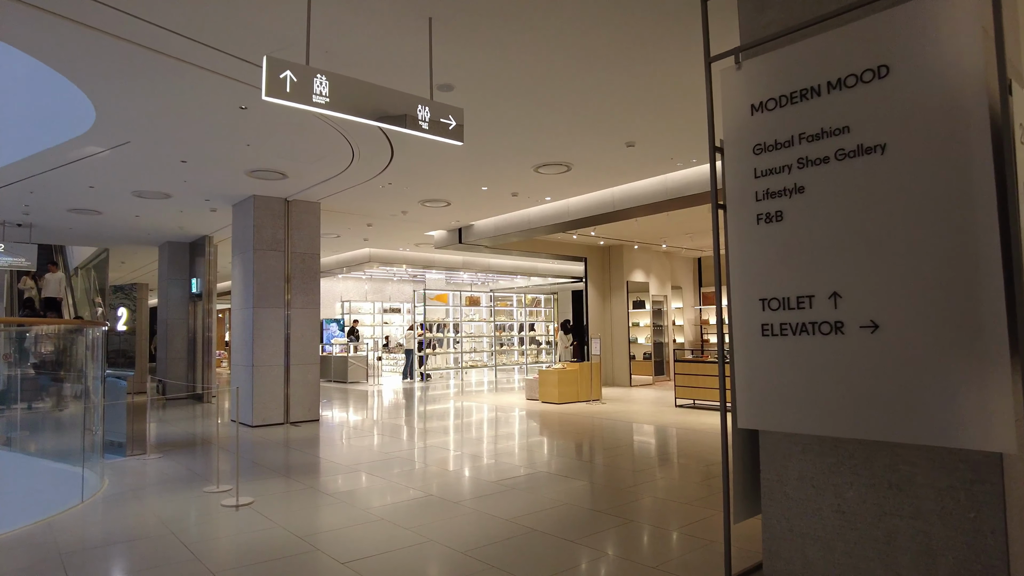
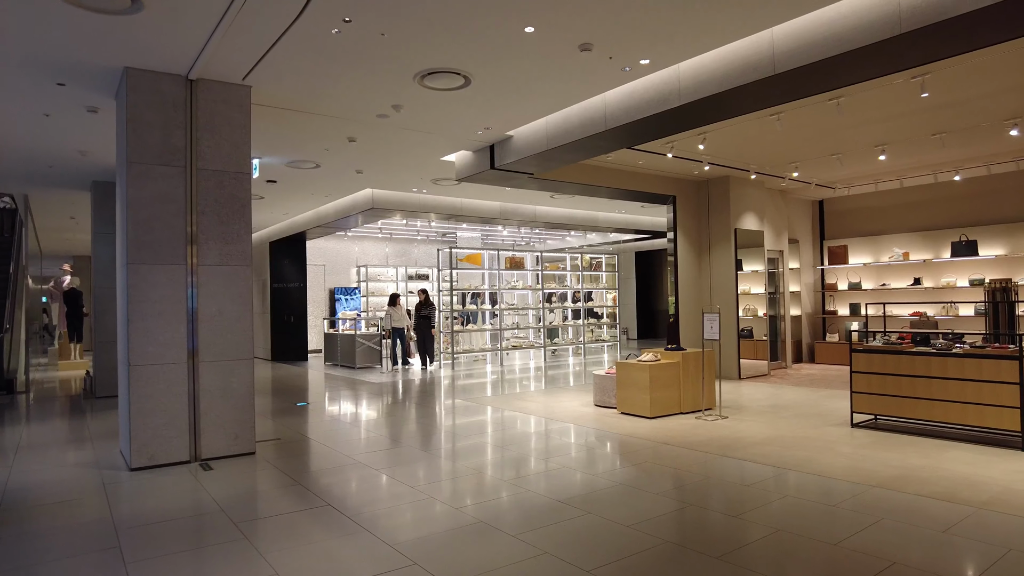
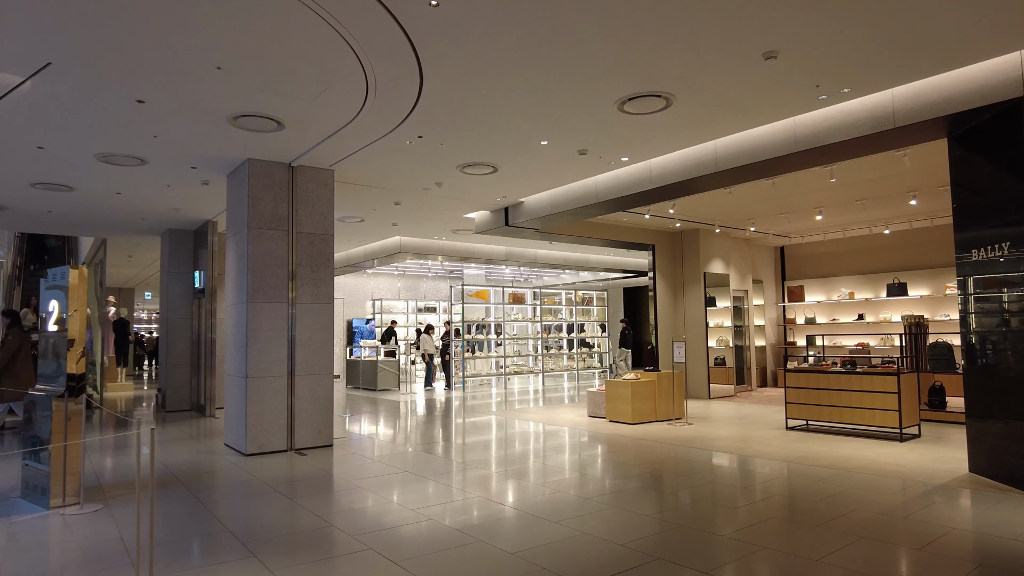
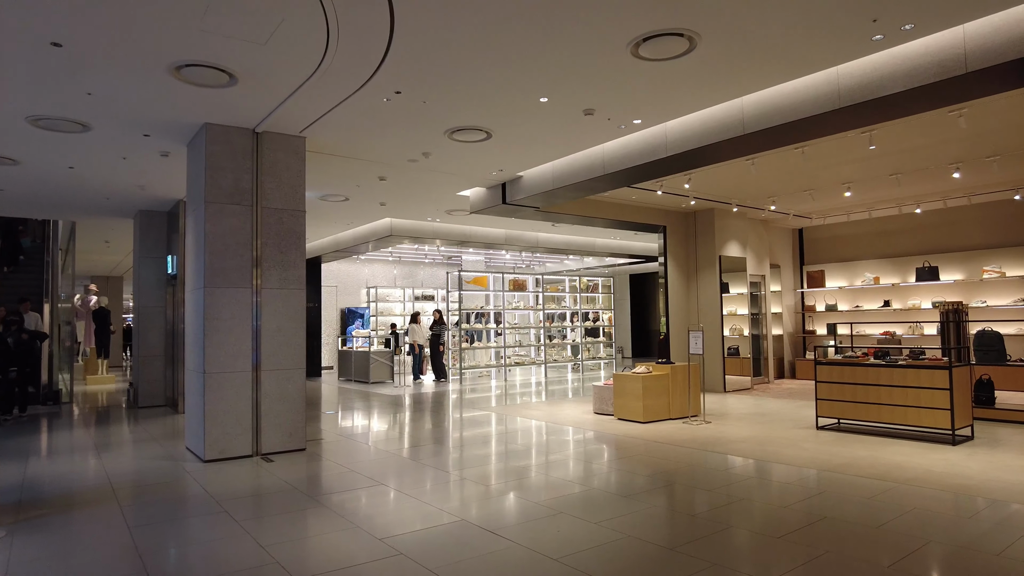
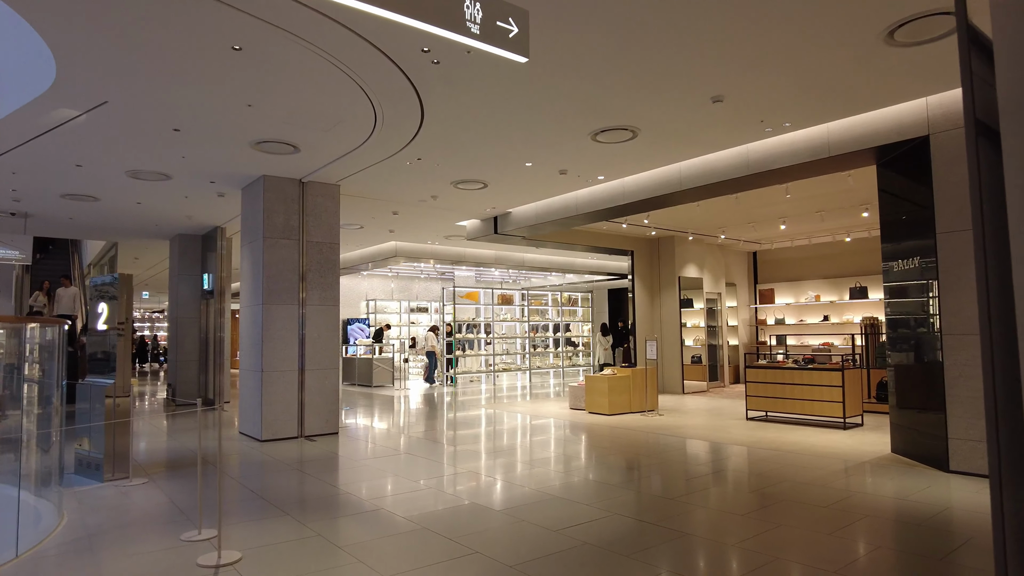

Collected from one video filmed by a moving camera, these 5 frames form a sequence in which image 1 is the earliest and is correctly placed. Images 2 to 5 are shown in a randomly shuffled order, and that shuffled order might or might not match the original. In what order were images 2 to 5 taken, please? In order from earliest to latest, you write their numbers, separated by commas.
5, 3, 4, 2
